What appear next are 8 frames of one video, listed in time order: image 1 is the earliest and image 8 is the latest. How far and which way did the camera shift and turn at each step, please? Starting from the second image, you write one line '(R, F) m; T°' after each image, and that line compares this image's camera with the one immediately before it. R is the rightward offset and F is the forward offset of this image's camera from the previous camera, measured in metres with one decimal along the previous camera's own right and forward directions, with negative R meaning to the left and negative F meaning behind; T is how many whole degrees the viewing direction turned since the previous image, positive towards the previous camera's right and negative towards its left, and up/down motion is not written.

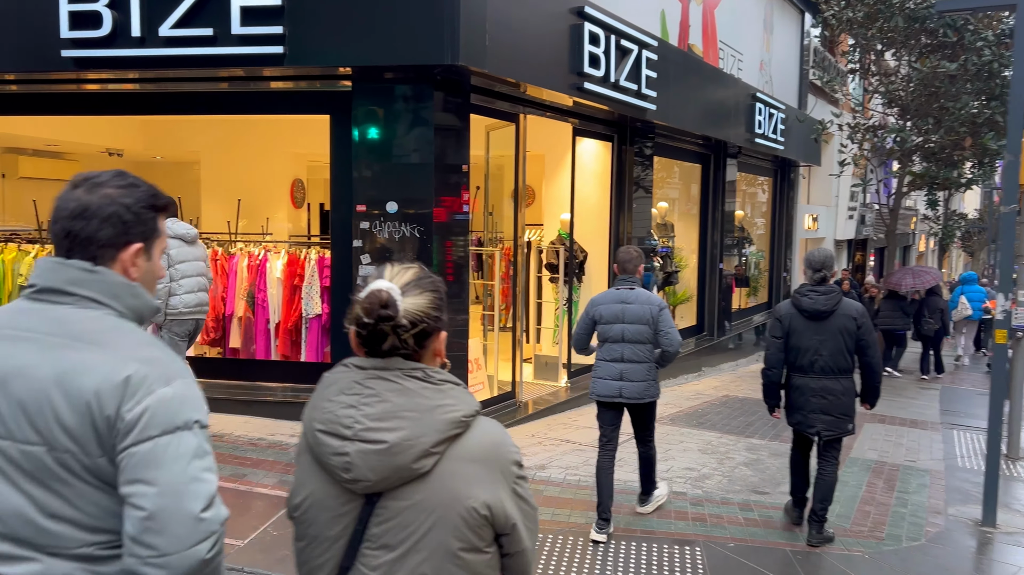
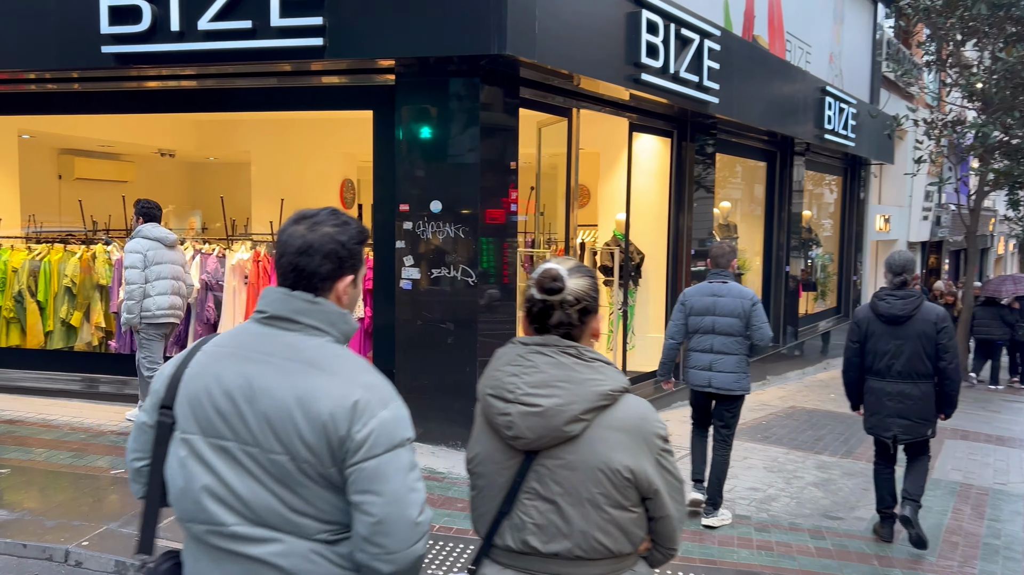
(+0.1, +0.4) m; -4°
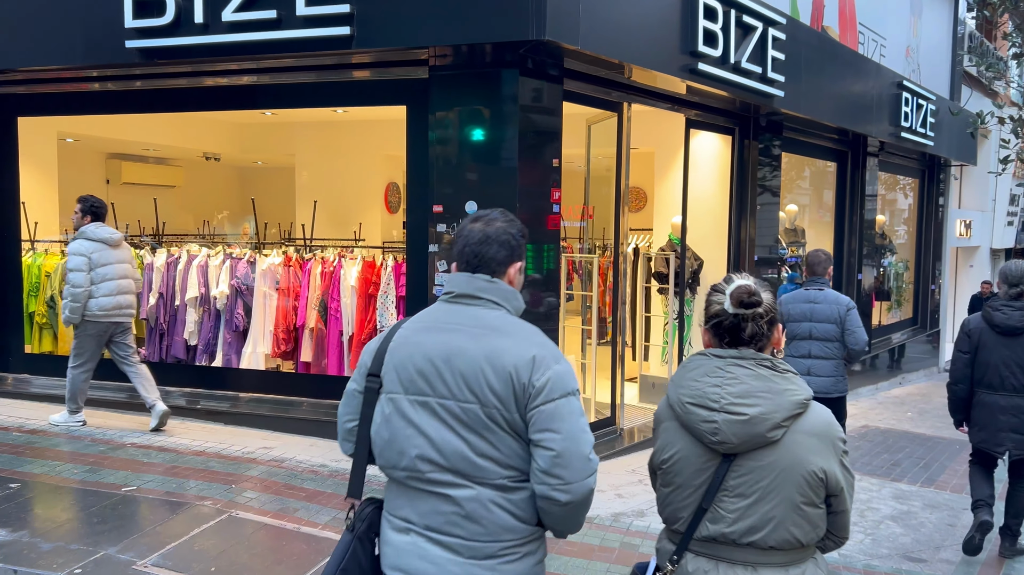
(+0.1, +0.5) m; -4°
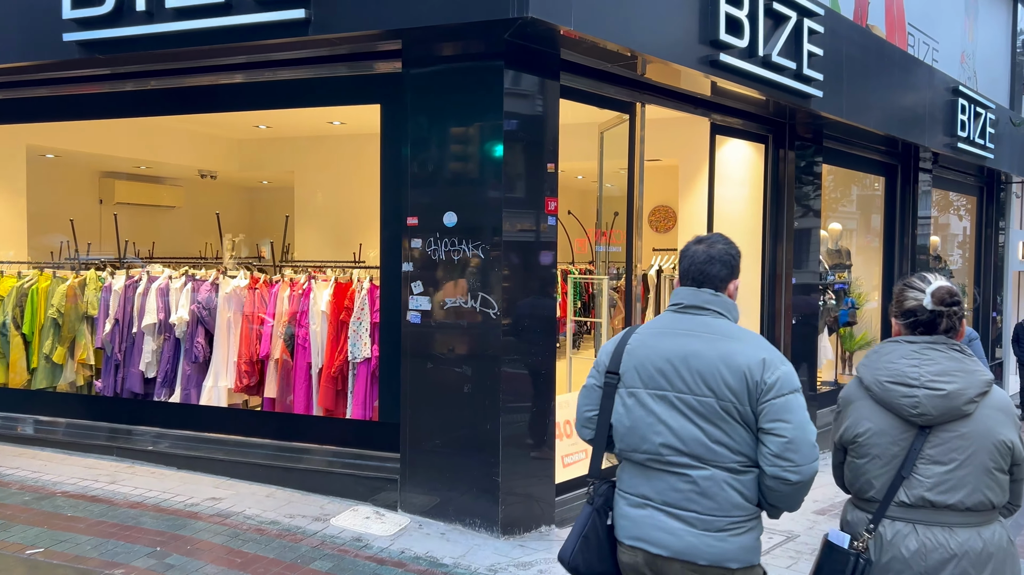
(+0.3, +0.8) m; -3°
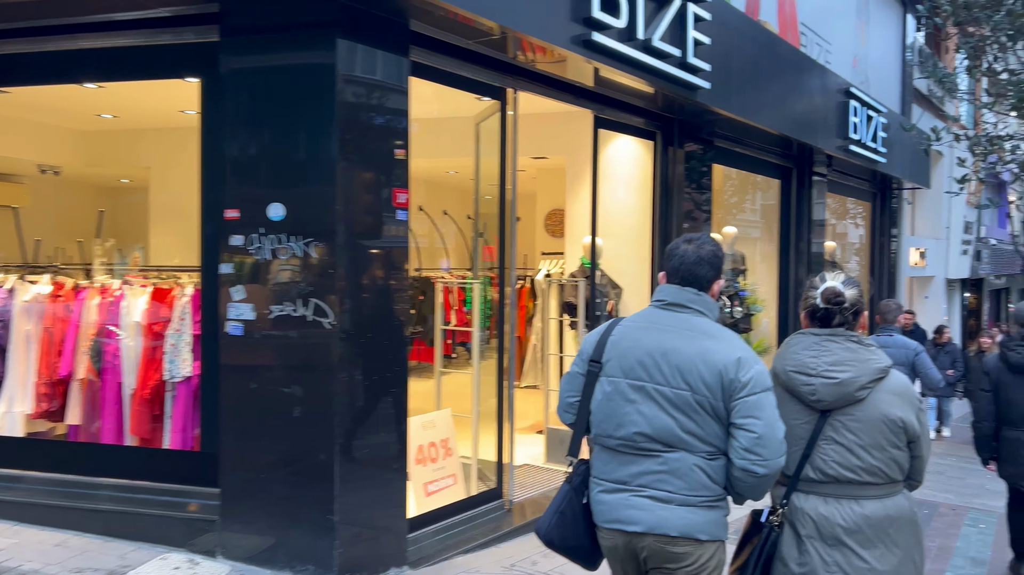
(+0.4, +0.6) m; +6°
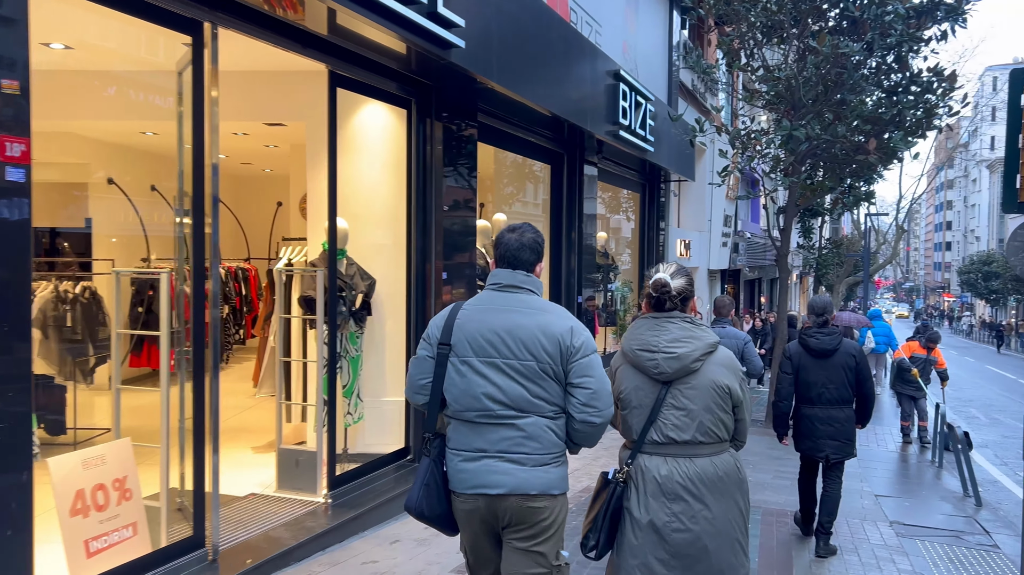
(+0.4, +0.9) m; +15°
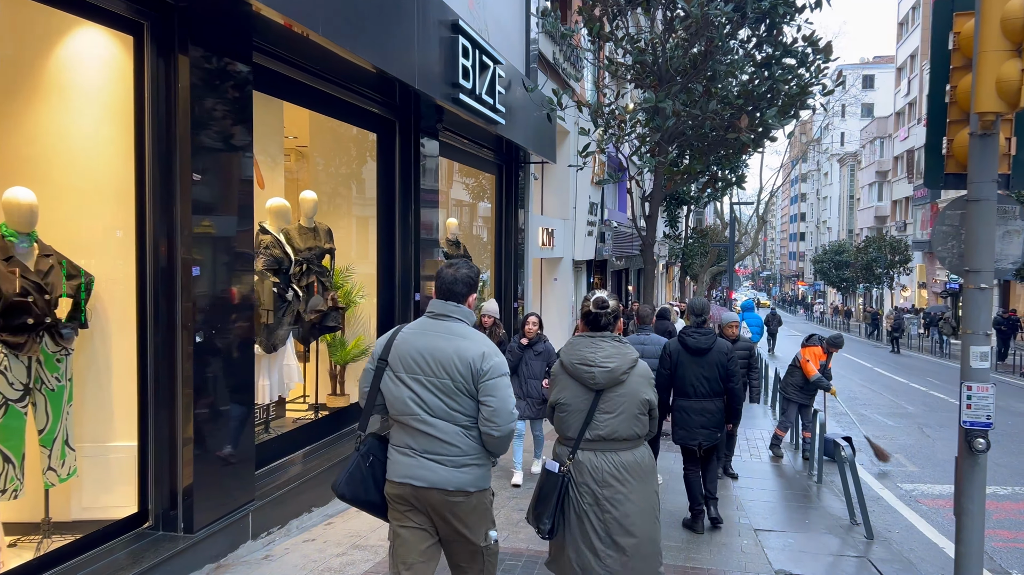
(+0.5, +1.5) m; +9°
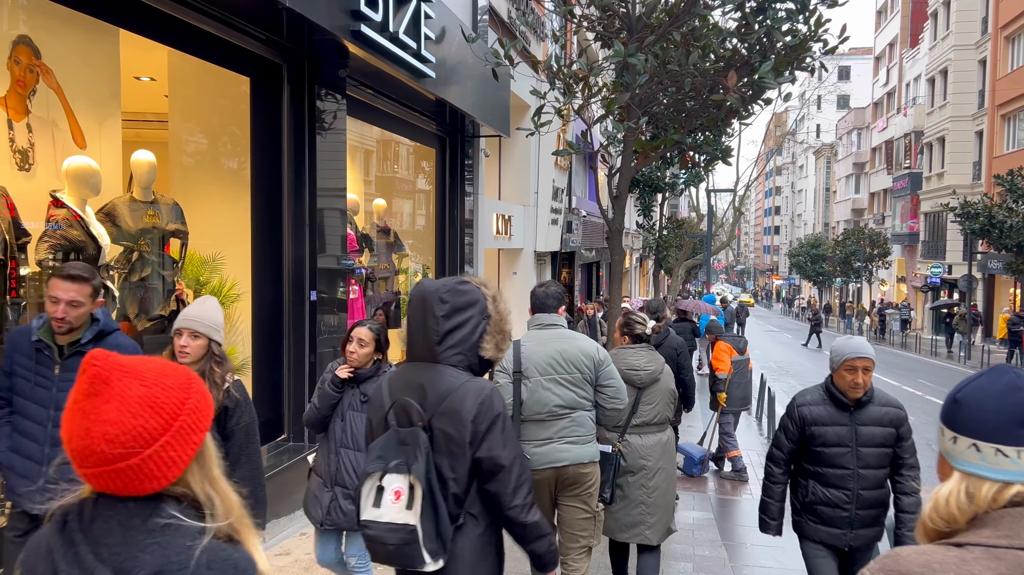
(+0.4, +1.8) m; +2°
